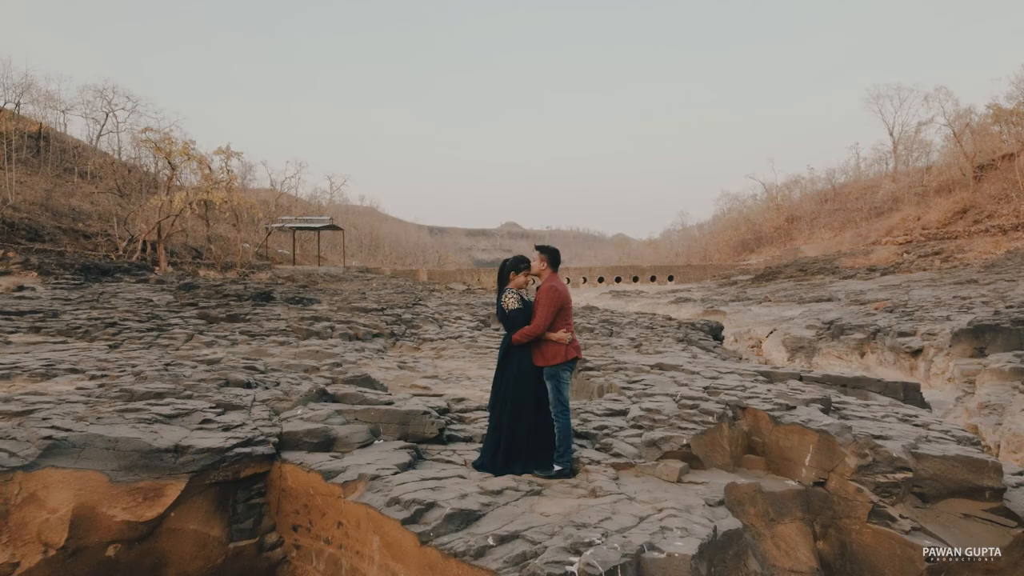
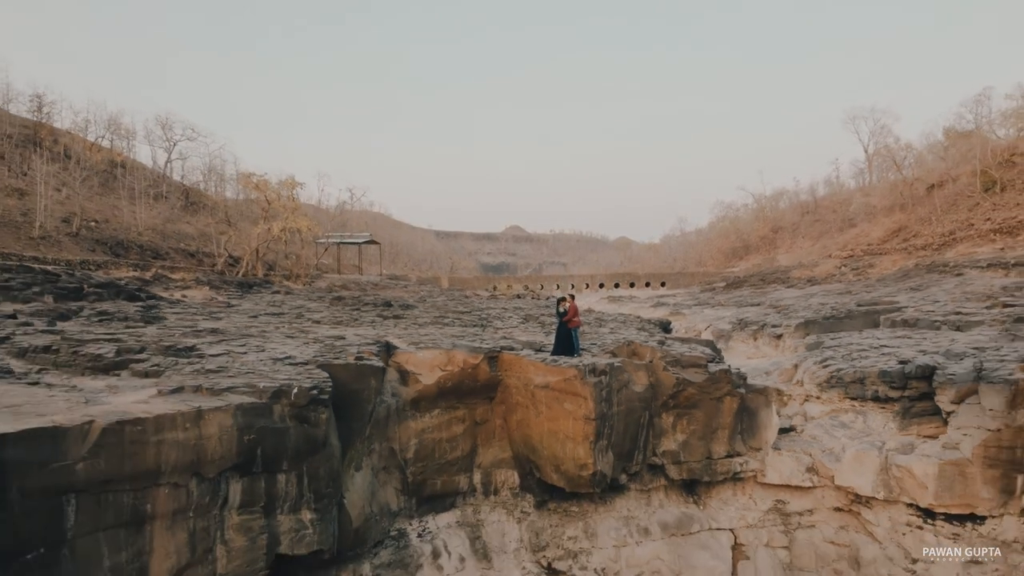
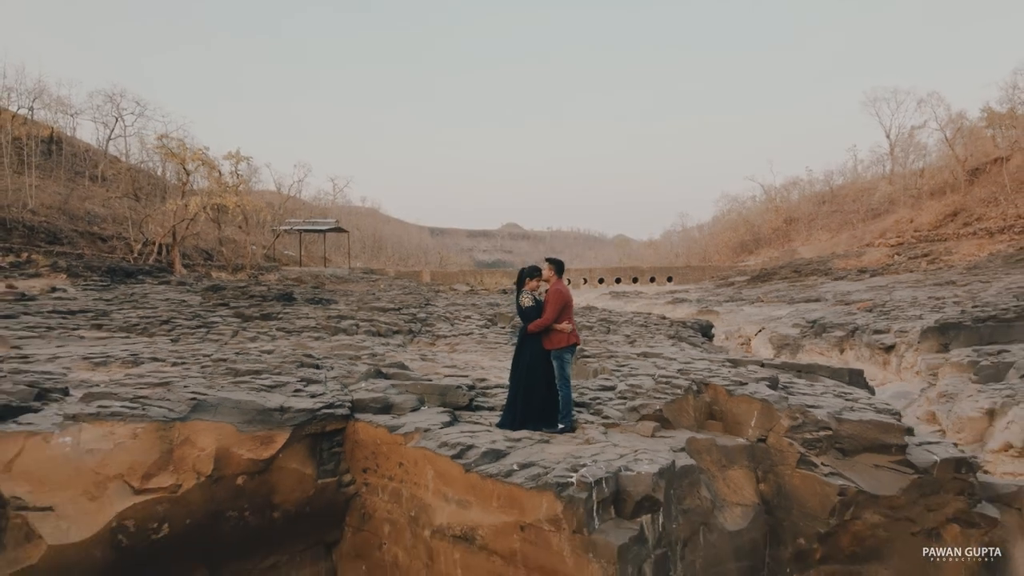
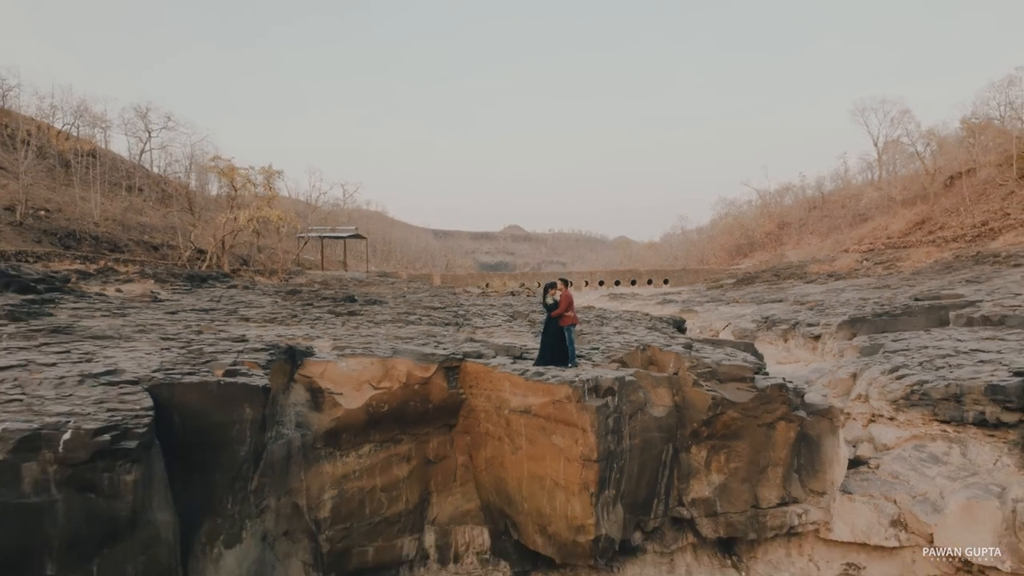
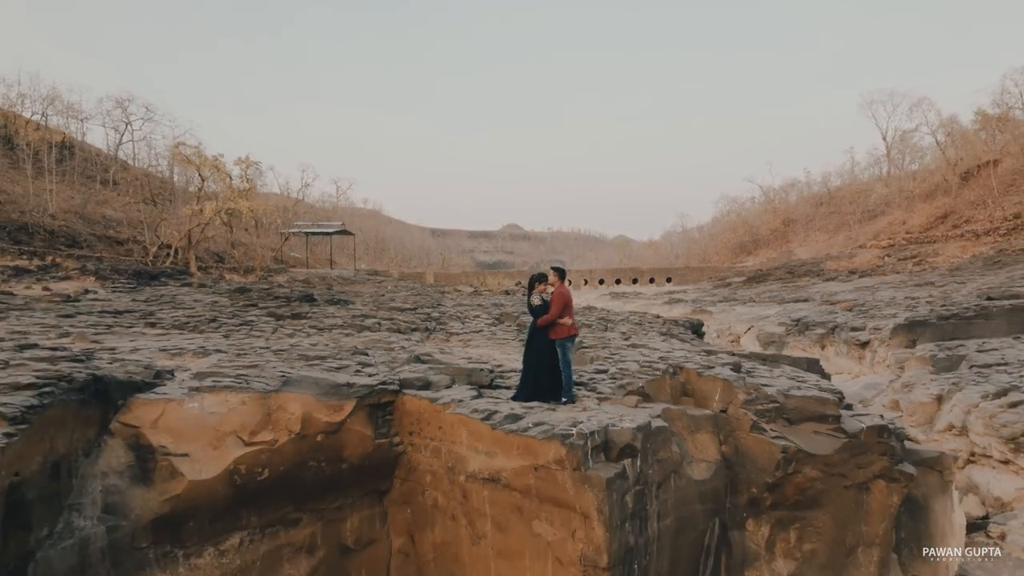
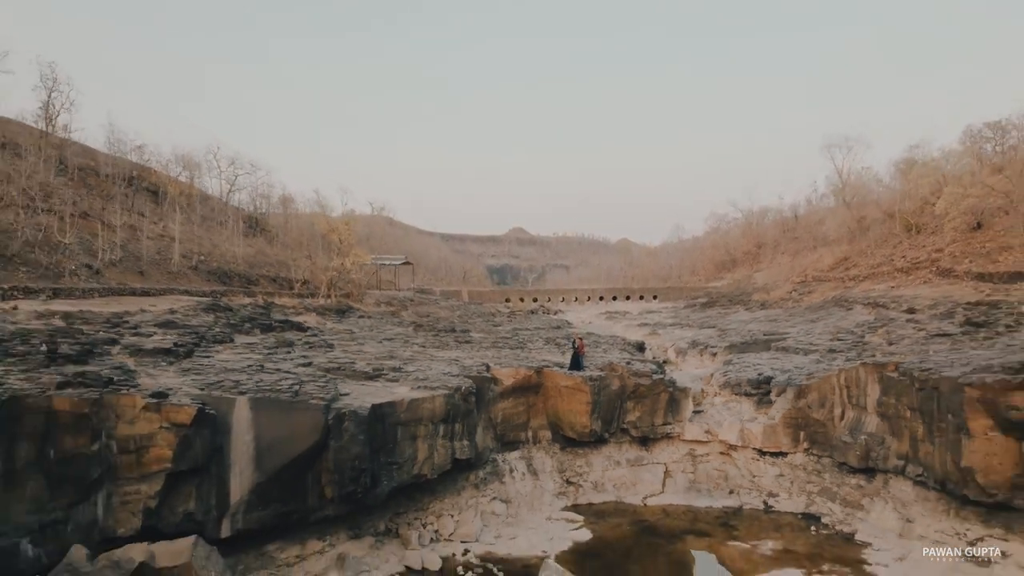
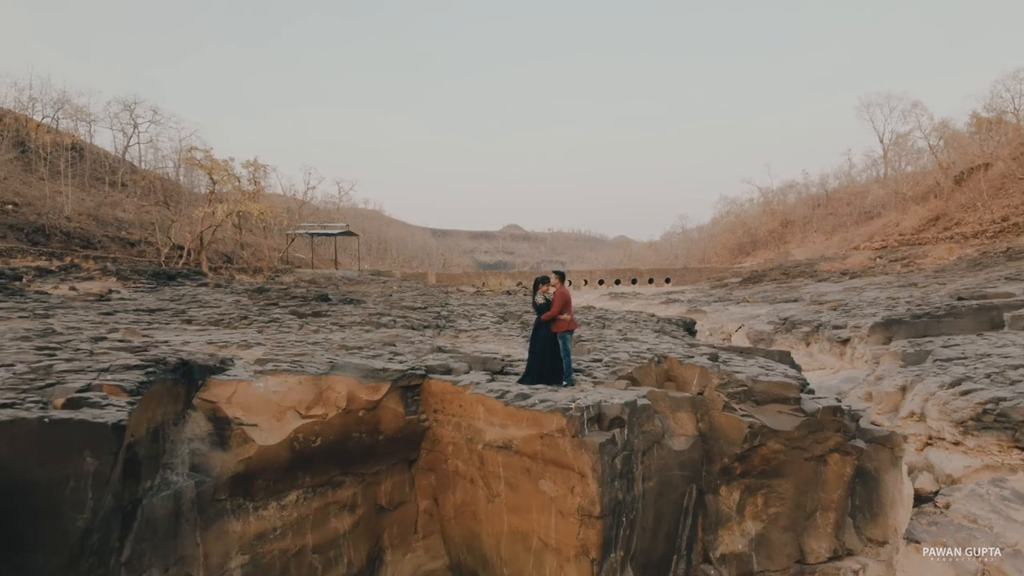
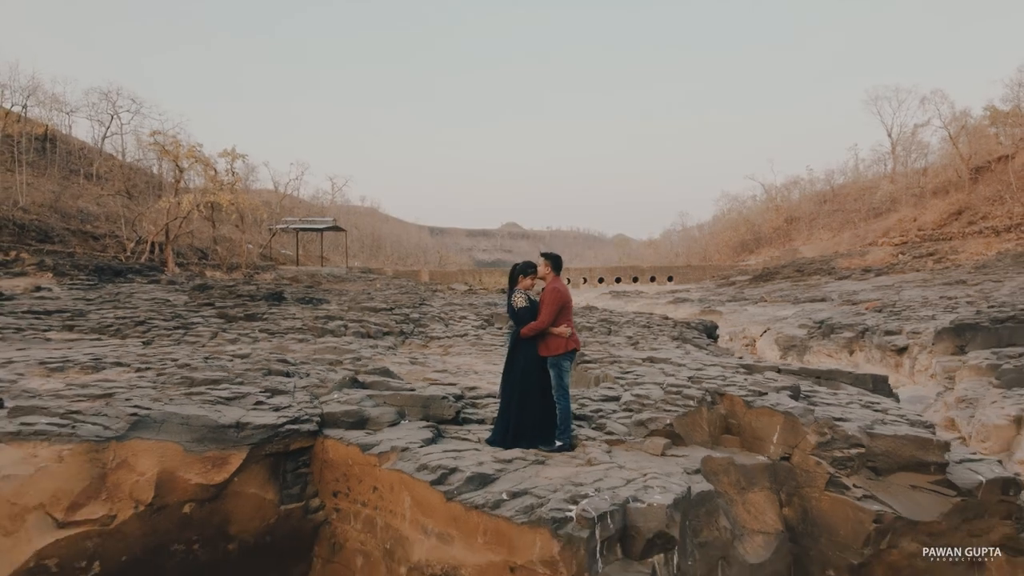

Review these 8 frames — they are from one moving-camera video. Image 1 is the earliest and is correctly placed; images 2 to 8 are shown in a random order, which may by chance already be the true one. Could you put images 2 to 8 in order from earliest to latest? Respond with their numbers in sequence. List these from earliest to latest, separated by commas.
8, 3, 5, 7, 4, 2, 6
